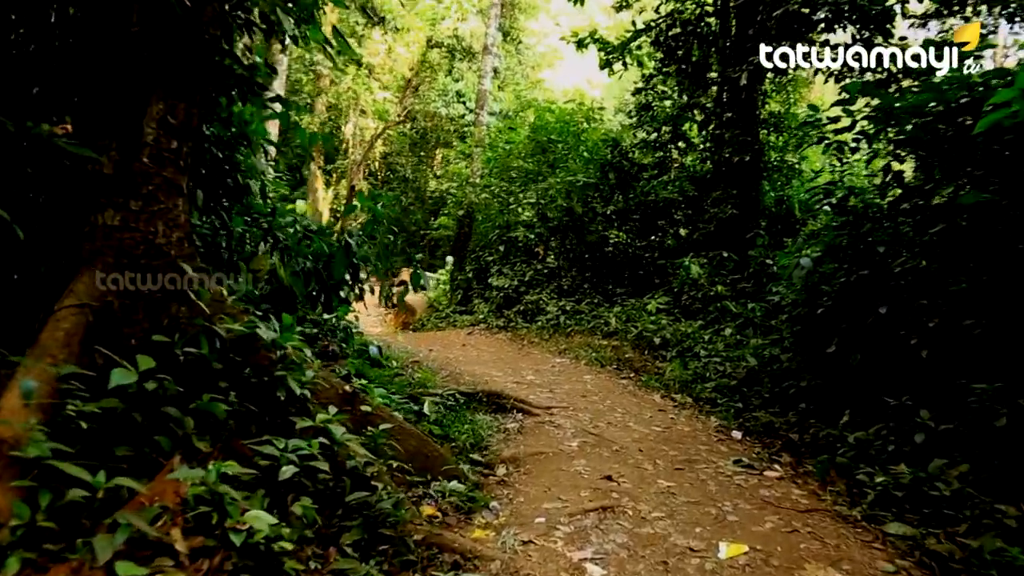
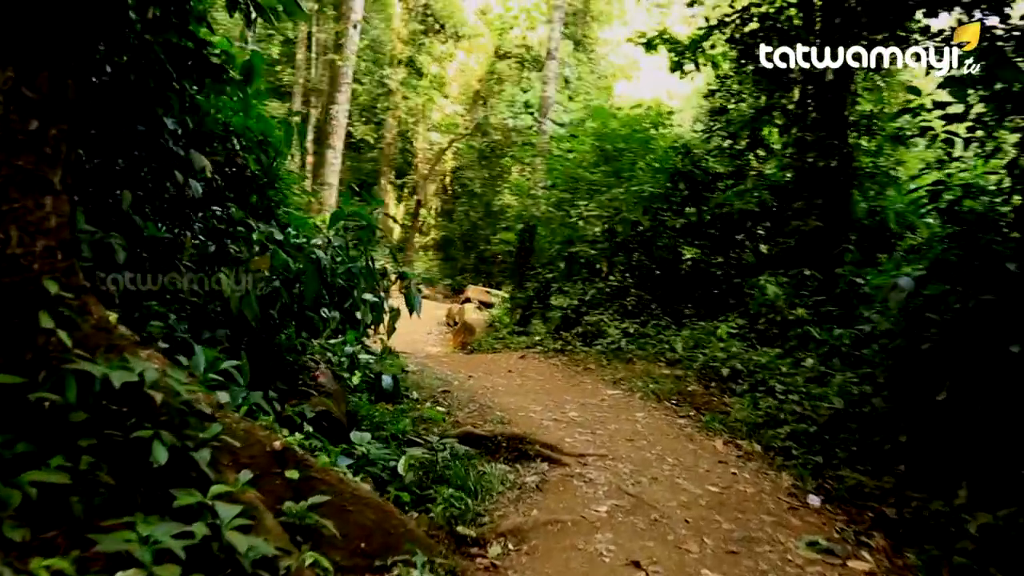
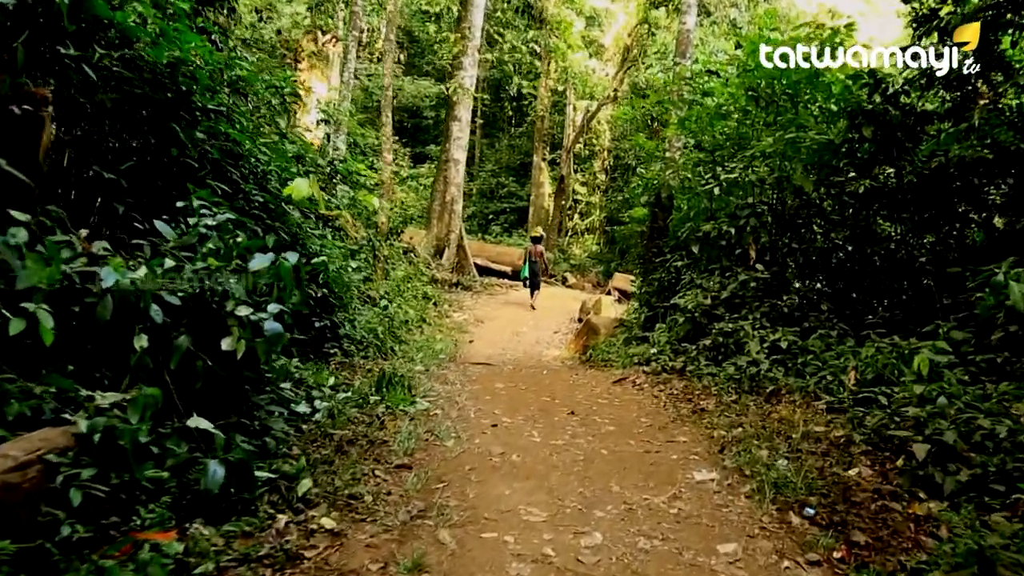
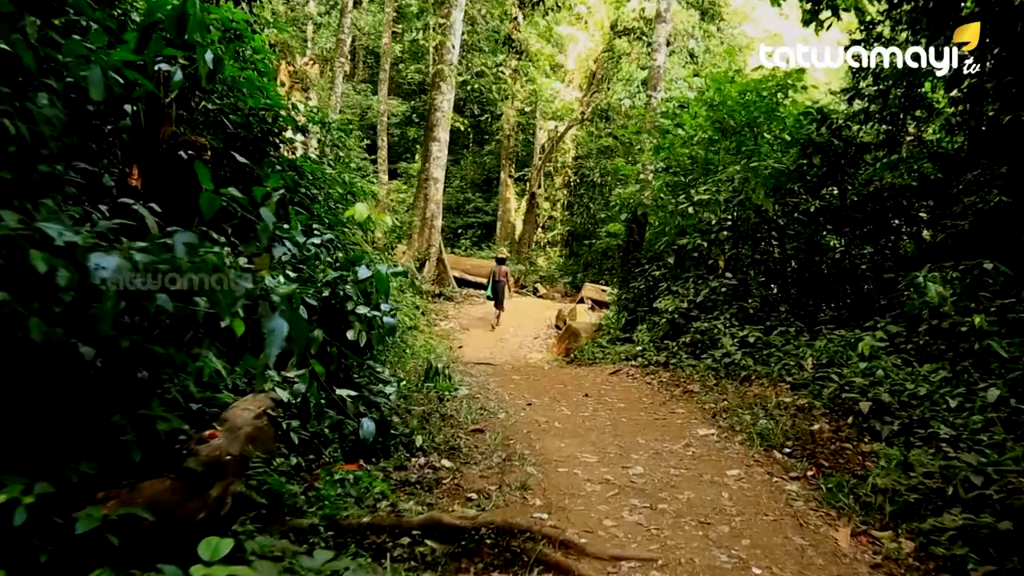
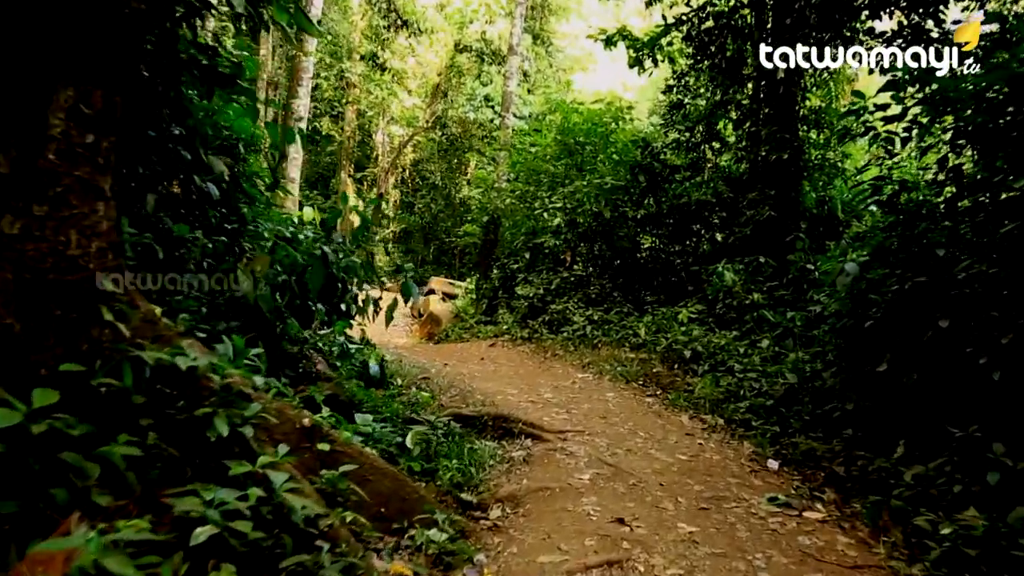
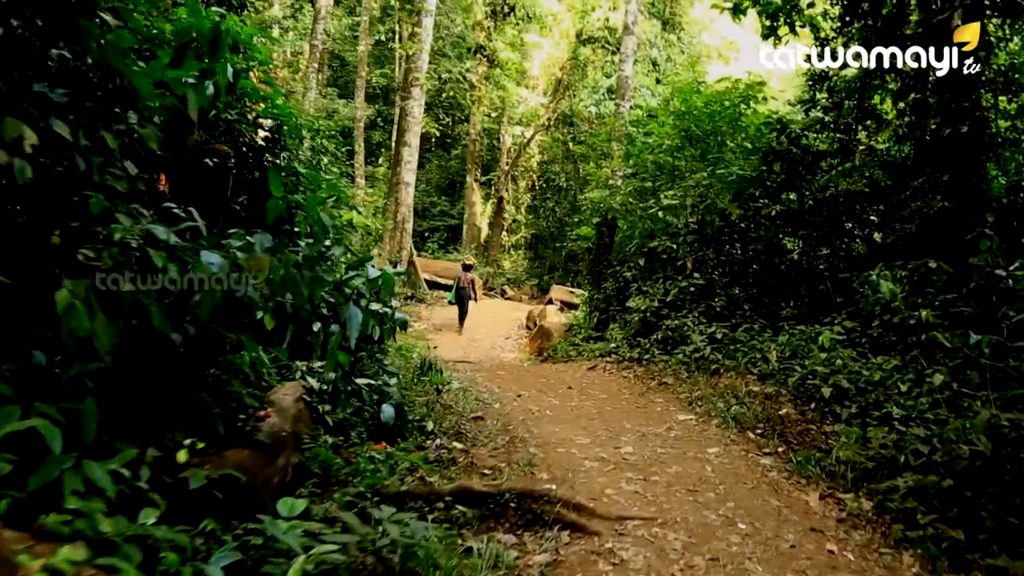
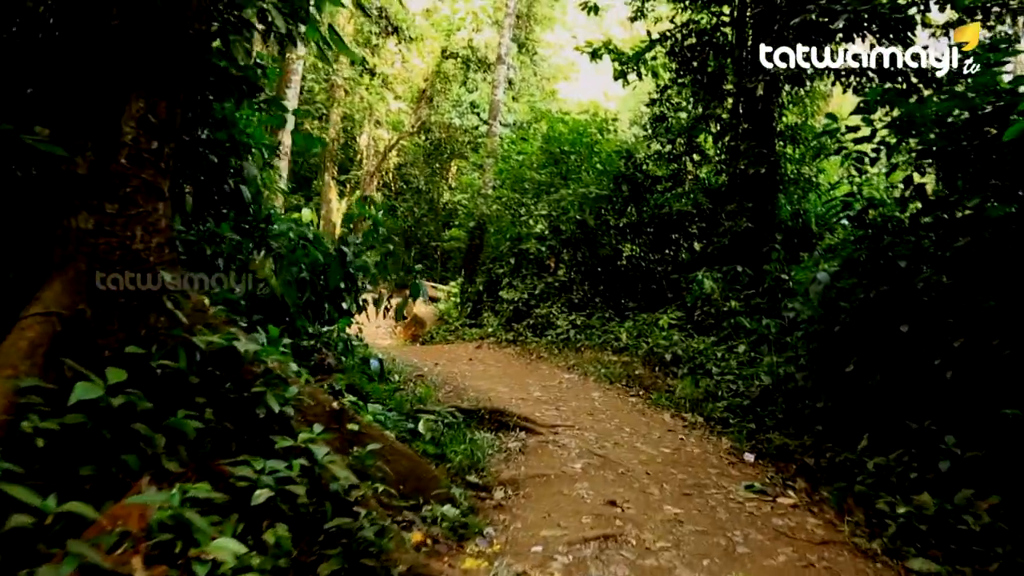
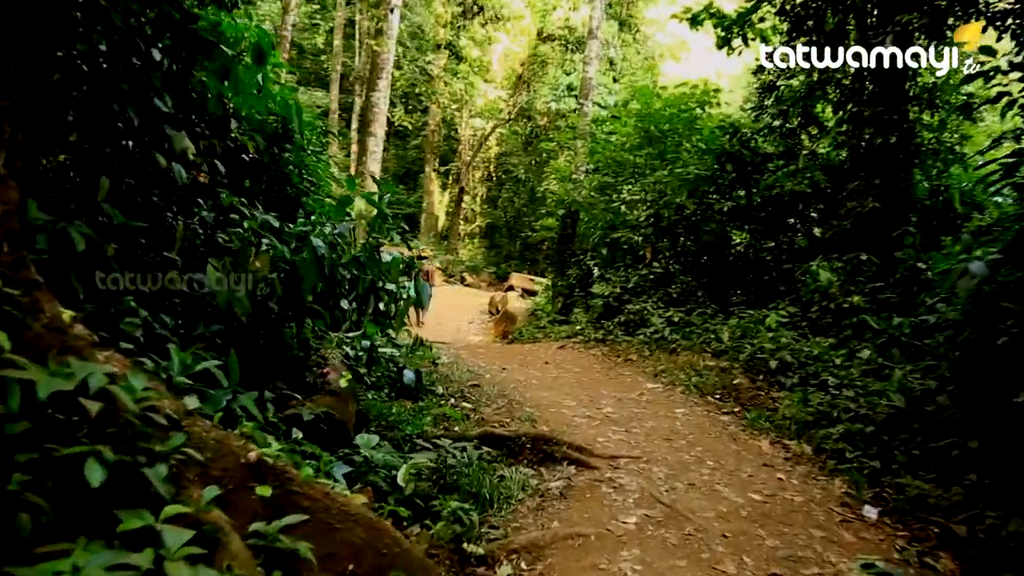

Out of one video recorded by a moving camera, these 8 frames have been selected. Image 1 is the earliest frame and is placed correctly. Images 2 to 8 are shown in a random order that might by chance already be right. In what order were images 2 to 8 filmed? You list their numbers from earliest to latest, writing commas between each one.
7, 5, 2, 8, 6, 4, 3
